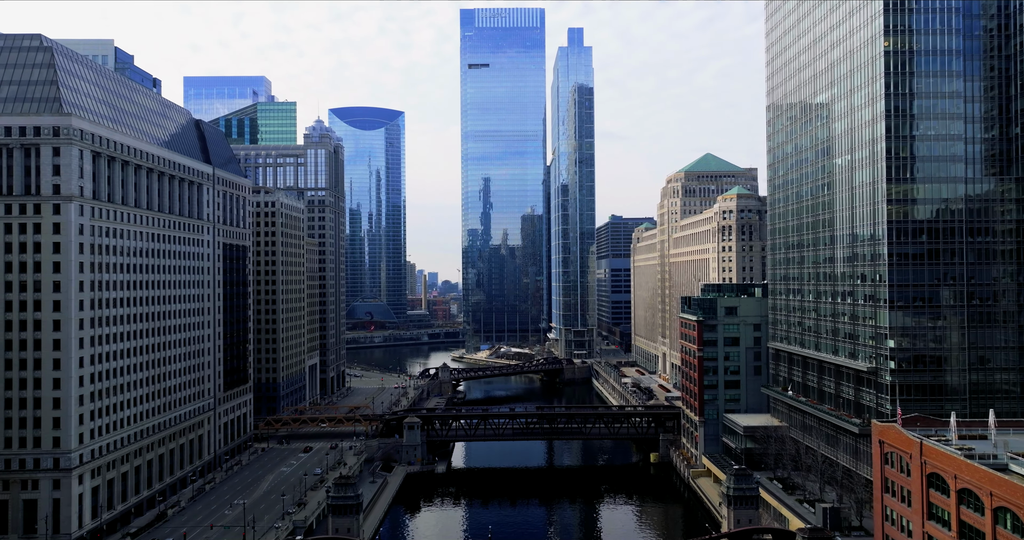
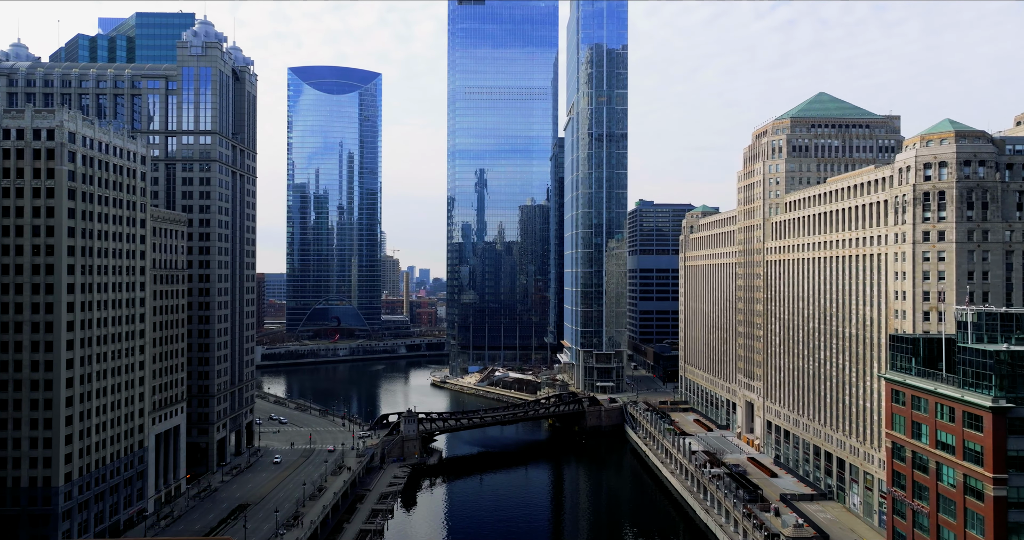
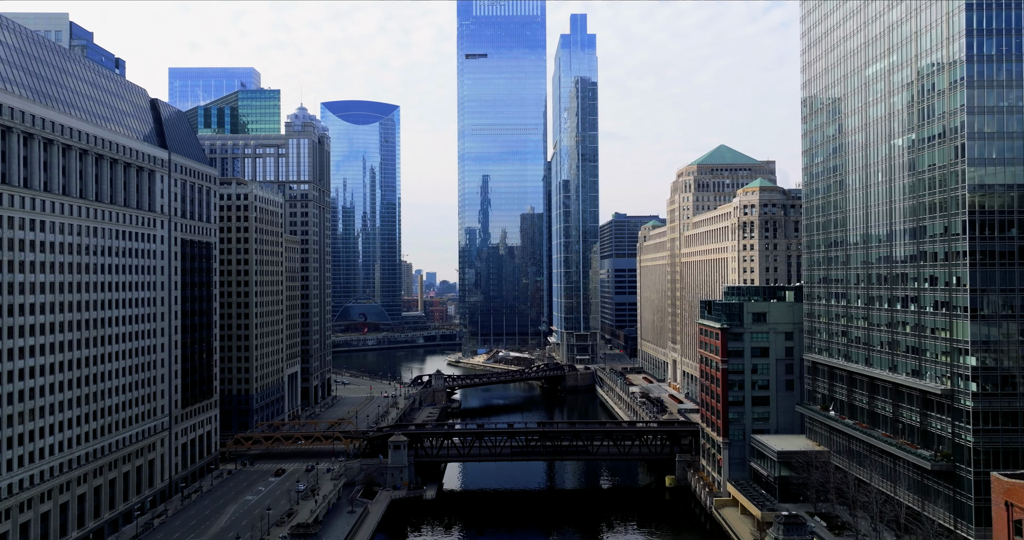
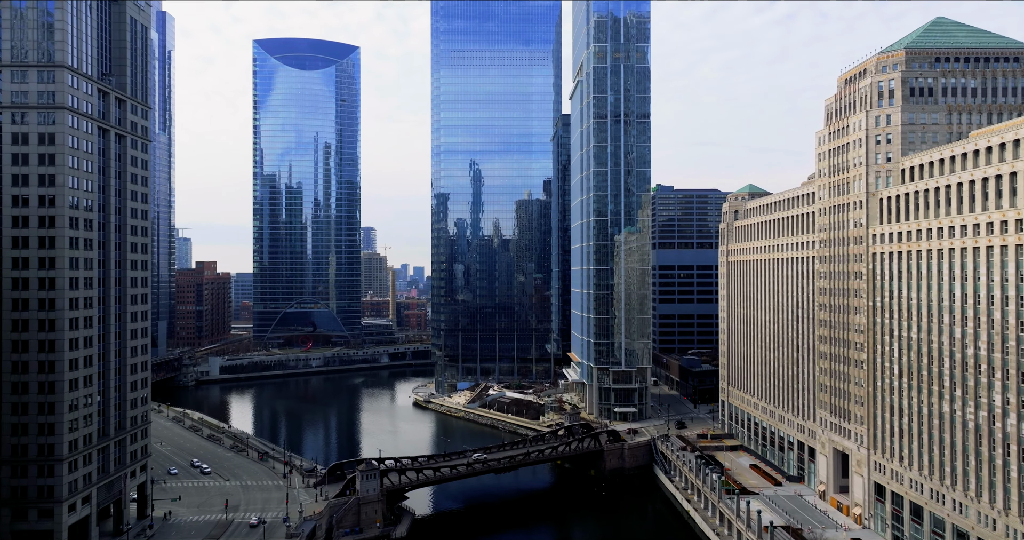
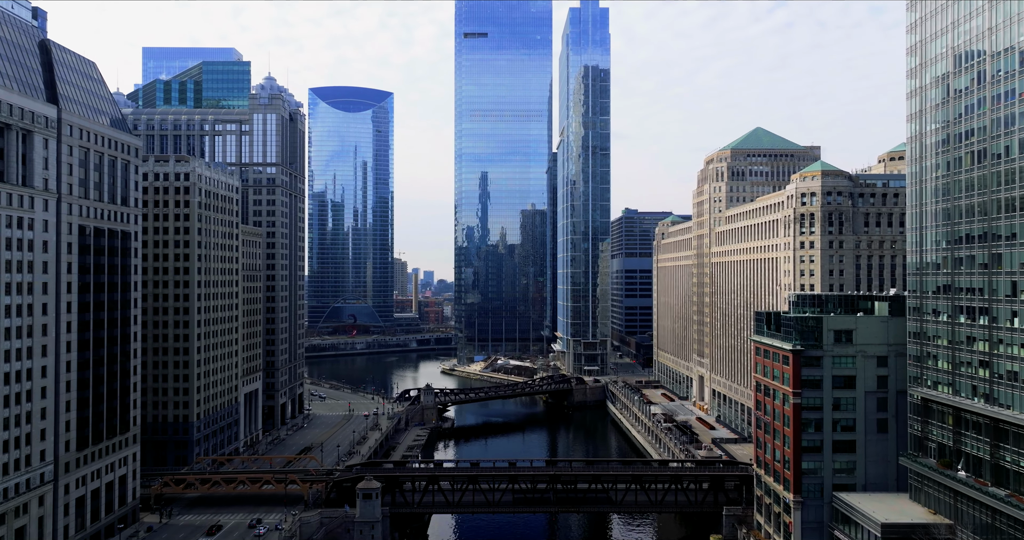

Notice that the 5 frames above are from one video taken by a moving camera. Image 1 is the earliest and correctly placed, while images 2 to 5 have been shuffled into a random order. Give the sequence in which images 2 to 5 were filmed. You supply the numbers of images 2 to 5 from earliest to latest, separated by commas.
3, 5, 2, 4
